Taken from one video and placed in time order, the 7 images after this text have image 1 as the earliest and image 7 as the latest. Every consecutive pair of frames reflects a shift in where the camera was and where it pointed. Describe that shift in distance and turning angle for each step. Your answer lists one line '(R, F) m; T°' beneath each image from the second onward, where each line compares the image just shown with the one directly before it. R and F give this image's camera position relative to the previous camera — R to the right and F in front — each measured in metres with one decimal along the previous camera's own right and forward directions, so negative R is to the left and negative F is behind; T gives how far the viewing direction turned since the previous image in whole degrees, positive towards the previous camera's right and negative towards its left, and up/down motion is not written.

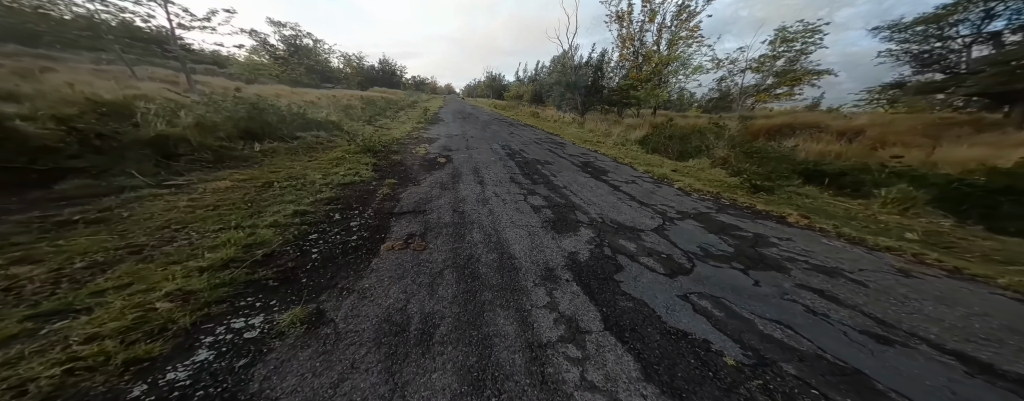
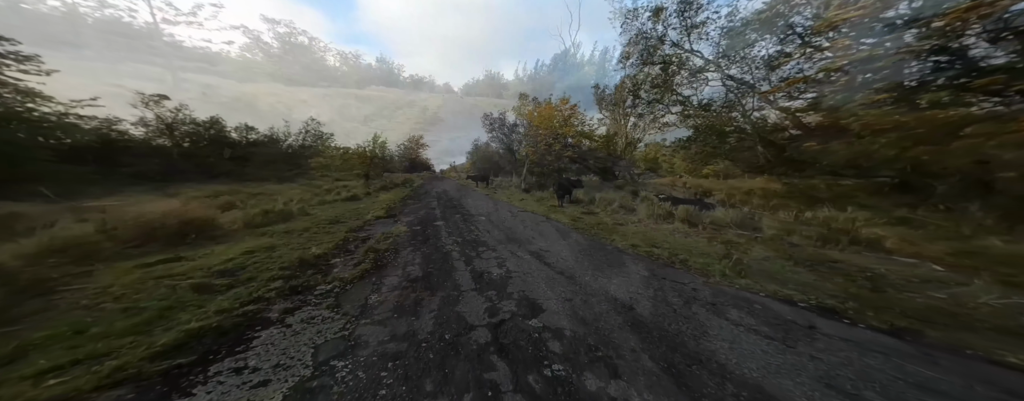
(-0.3, +0.8) m; -2°
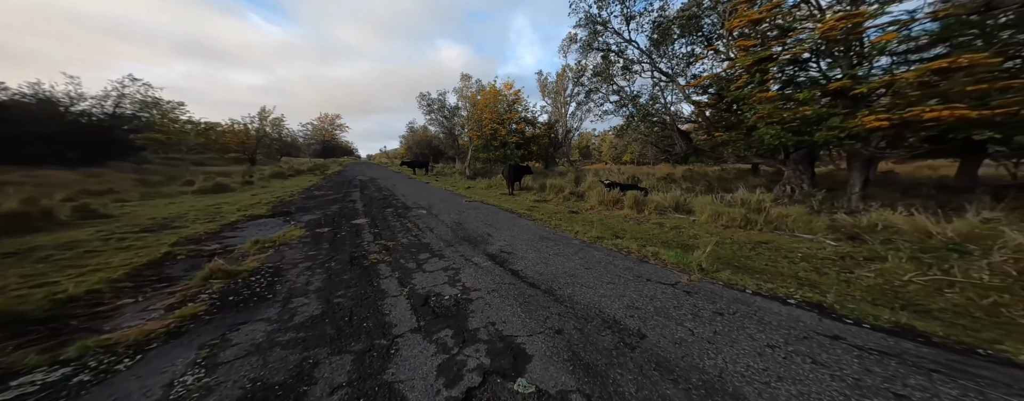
(-0.2, +0.7) m; +15°
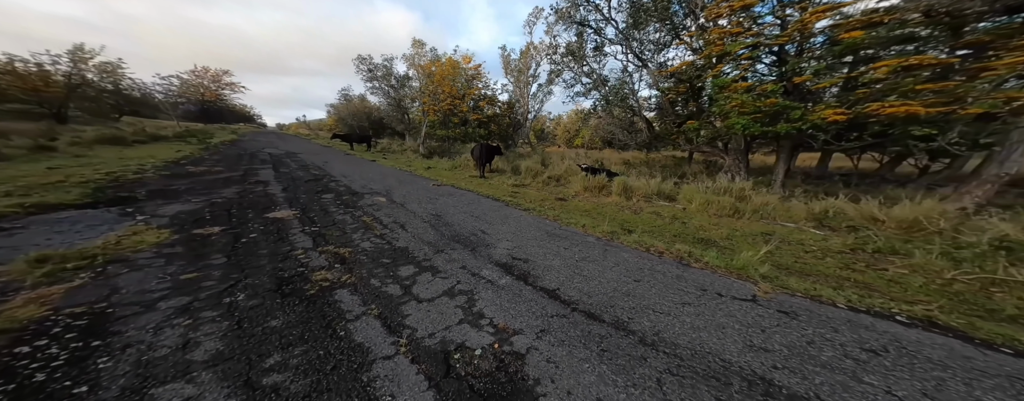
(-0.6, +0.9) m; +12°
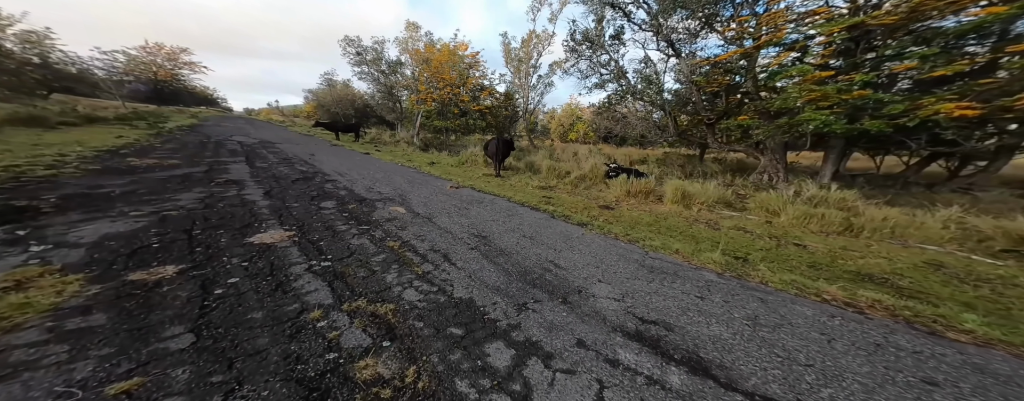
(-1.0, +1.1) m; +3°
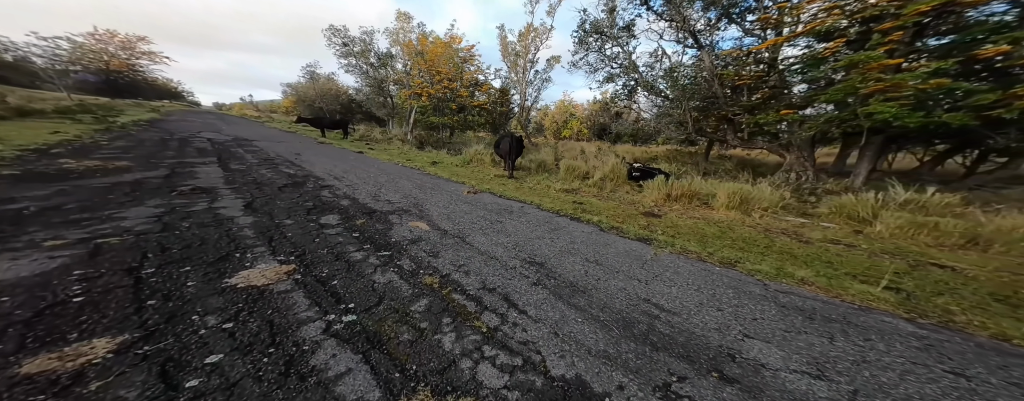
(-0.8, +0.9) m; +3°
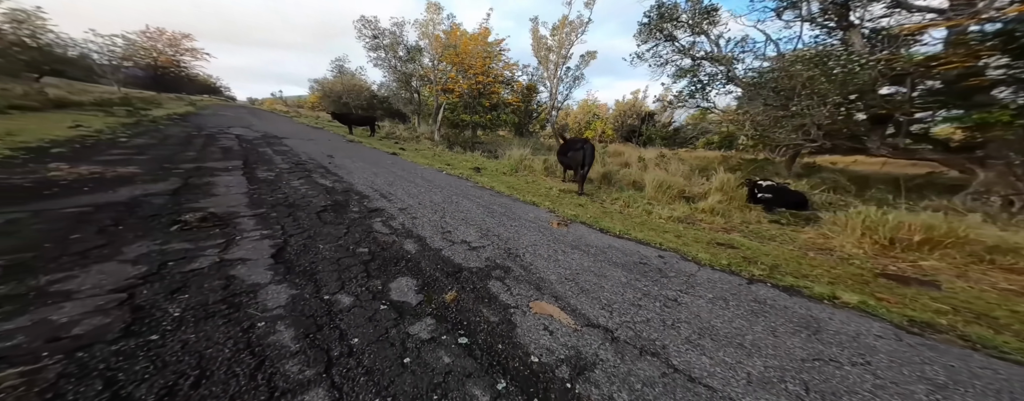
(-1.9, +2.0) m; -3°
